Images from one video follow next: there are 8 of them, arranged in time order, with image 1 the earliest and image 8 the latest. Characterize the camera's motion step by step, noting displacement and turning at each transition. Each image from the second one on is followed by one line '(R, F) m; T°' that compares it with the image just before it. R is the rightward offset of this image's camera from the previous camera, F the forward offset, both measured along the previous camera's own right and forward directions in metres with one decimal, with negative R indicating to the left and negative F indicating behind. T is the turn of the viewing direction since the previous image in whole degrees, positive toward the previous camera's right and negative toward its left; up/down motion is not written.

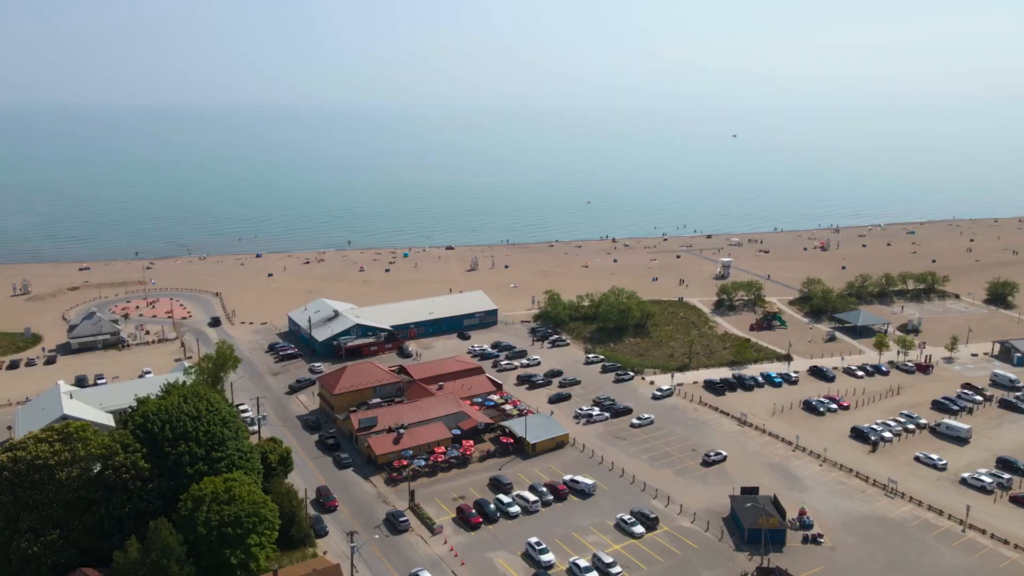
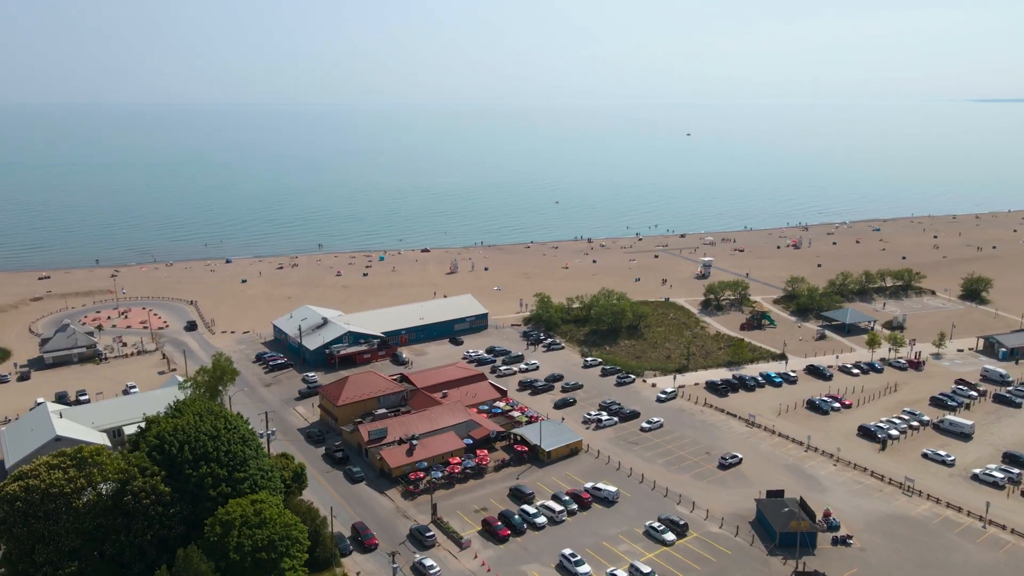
(-2.9, +0.9) m; +3°
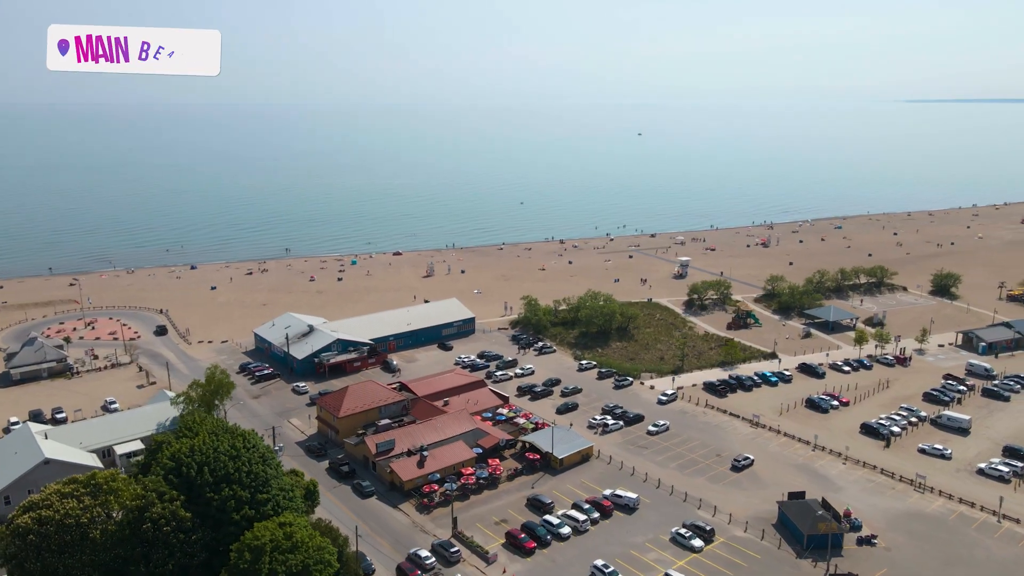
(-2.9, +1.0) m; +4°
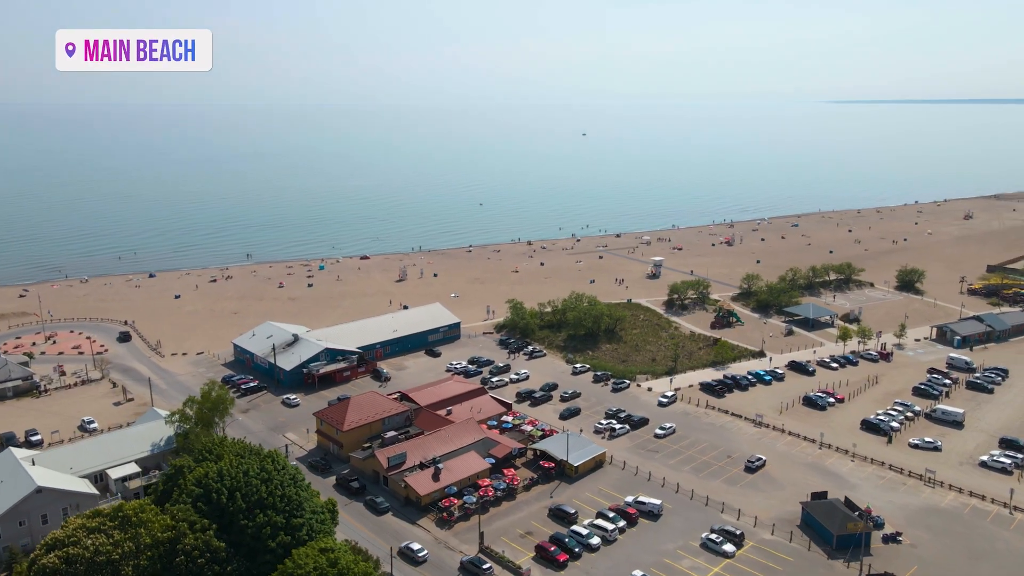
(-3.3, +1.0) m; +4°
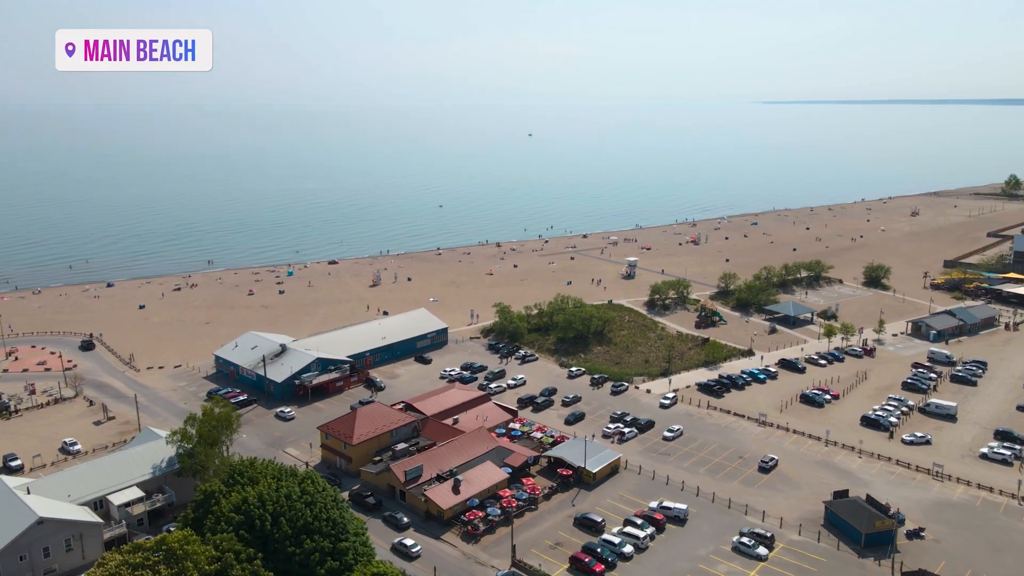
(-3.4, +0.9) m; +4°
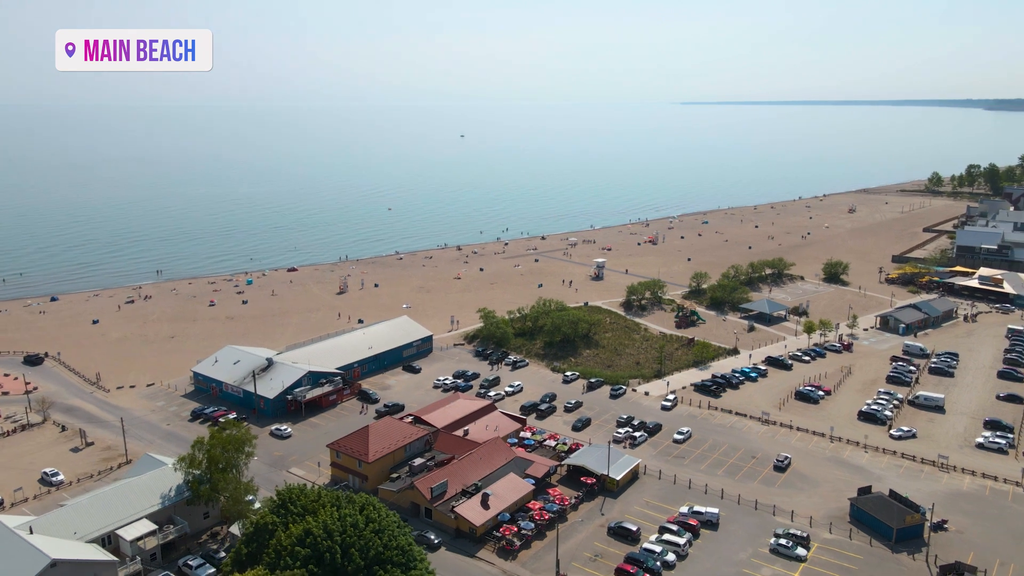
(-4.2, +1.1) m; +5°
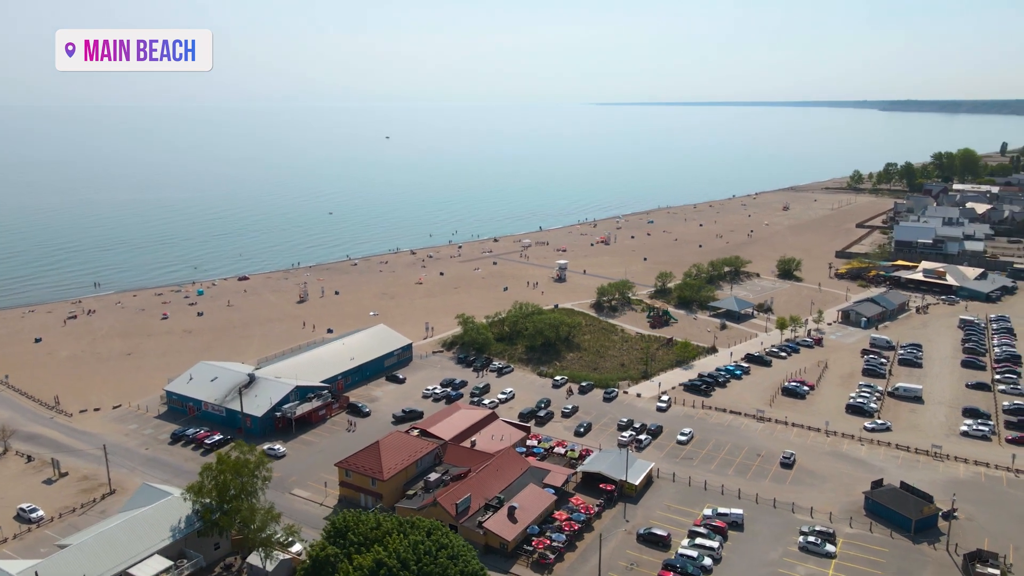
(-4.2, +1.0) m; +6°
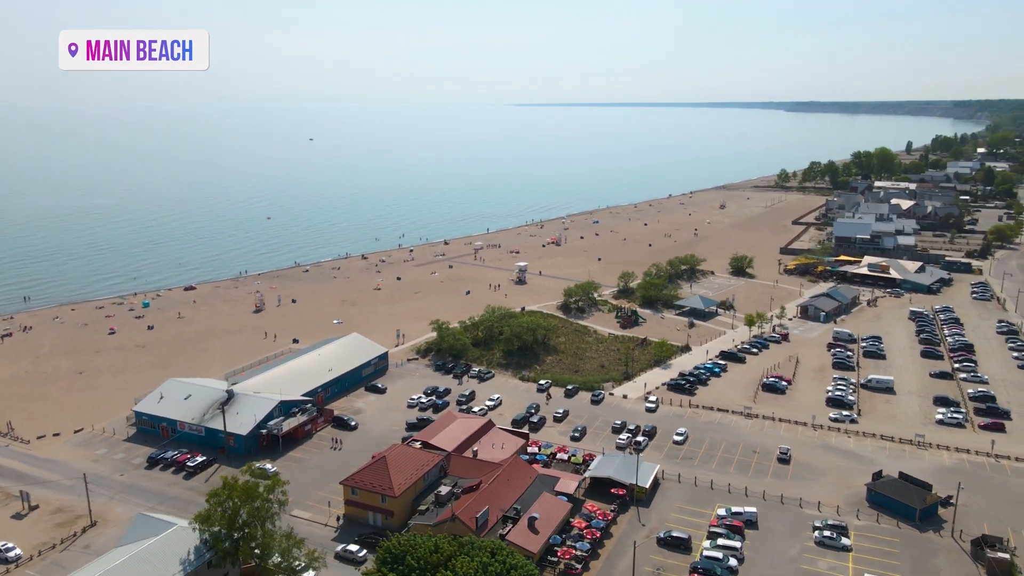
(-3.7, +0.9) m; +6°
